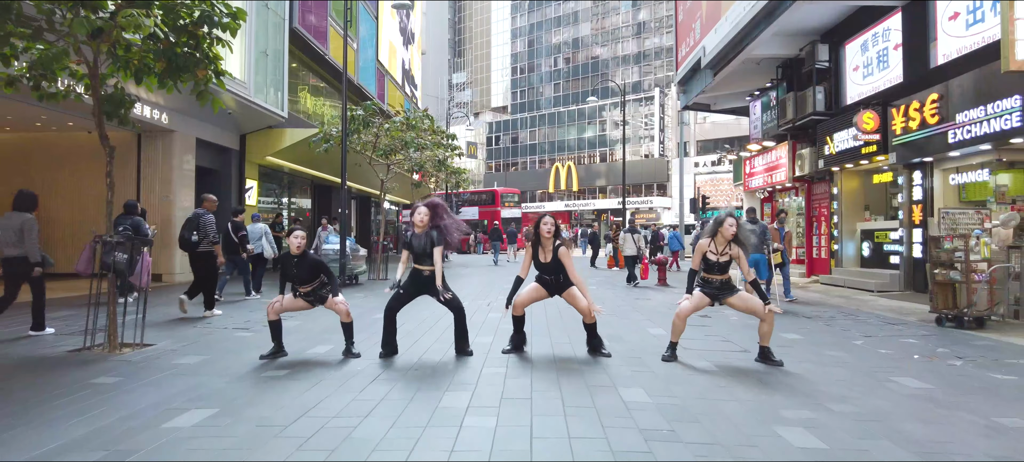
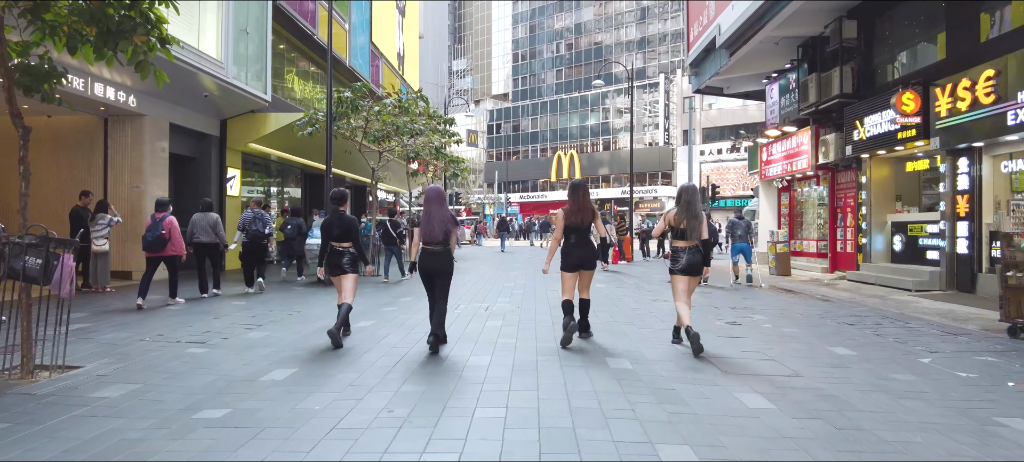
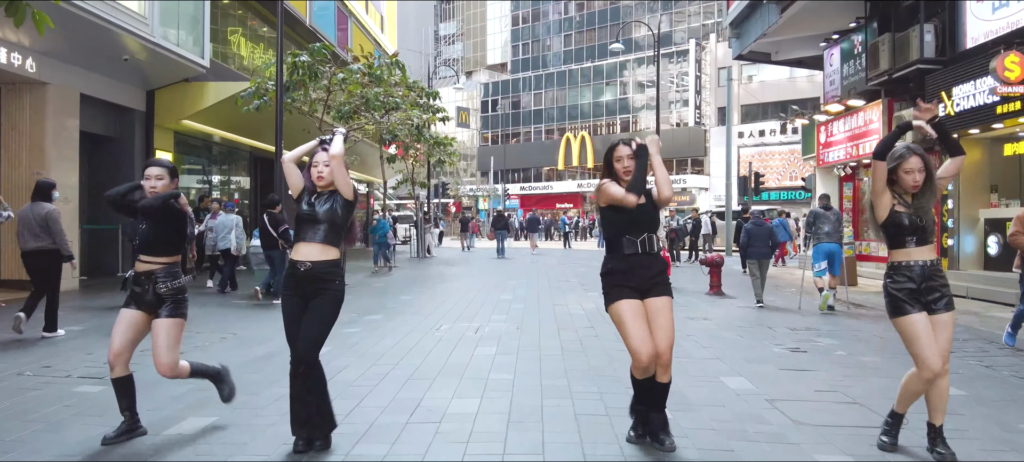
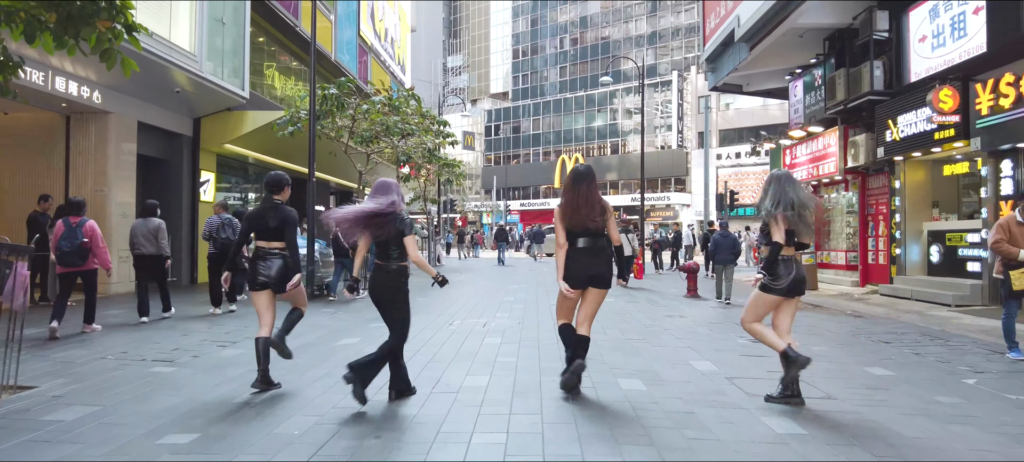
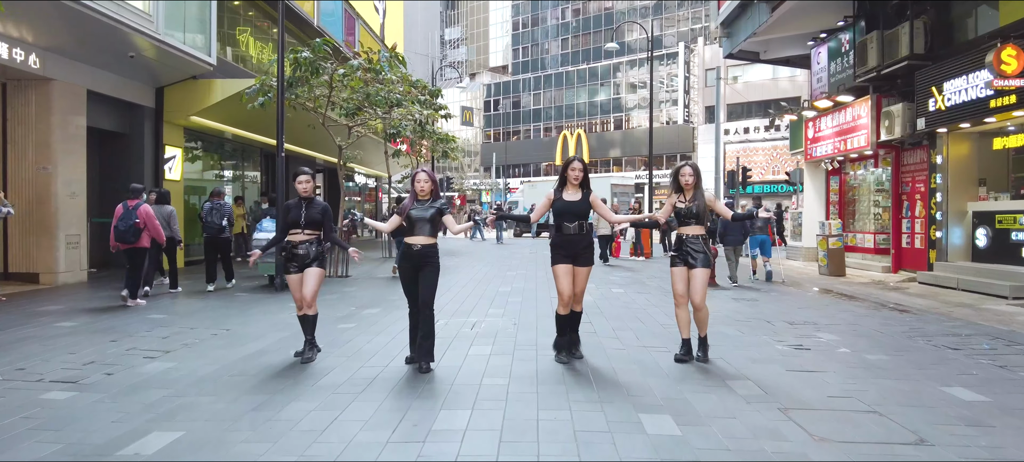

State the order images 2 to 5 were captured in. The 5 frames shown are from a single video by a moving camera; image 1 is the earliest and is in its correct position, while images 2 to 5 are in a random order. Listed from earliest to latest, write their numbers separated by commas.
3, 4, 2, 5
